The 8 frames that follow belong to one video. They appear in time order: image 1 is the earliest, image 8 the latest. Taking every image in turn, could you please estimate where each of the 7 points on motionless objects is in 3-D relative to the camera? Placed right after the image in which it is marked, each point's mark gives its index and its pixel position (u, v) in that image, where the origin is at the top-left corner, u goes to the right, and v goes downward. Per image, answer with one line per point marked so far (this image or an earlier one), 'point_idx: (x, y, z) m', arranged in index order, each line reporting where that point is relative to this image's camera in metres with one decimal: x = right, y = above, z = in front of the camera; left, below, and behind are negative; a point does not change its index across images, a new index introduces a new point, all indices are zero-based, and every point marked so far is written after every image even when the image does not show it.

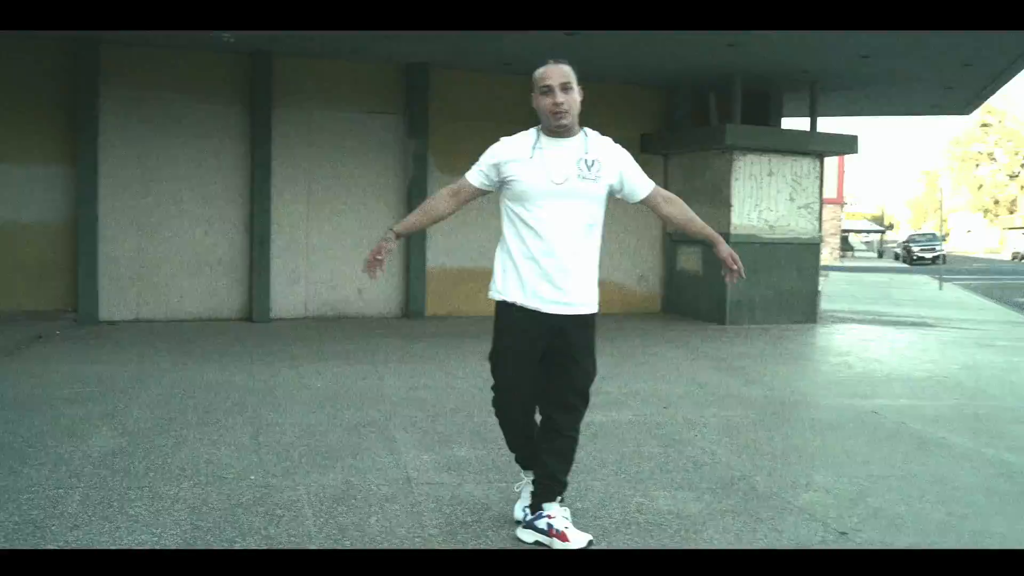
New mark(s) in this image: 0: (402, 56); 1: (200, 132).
0: (-1.1, +2.2, +11.0) m
1: (-2.9, +1.4, +10.8) m
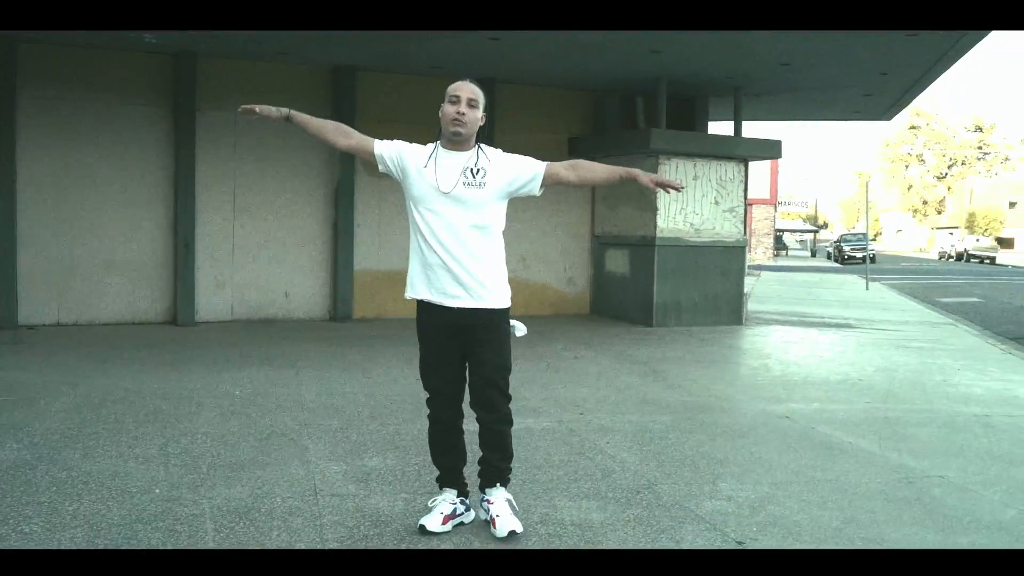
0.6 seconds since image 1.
0: (-1.7, +2.2, +11.0) m
1: (-3.6, +1.4, +10.6) m
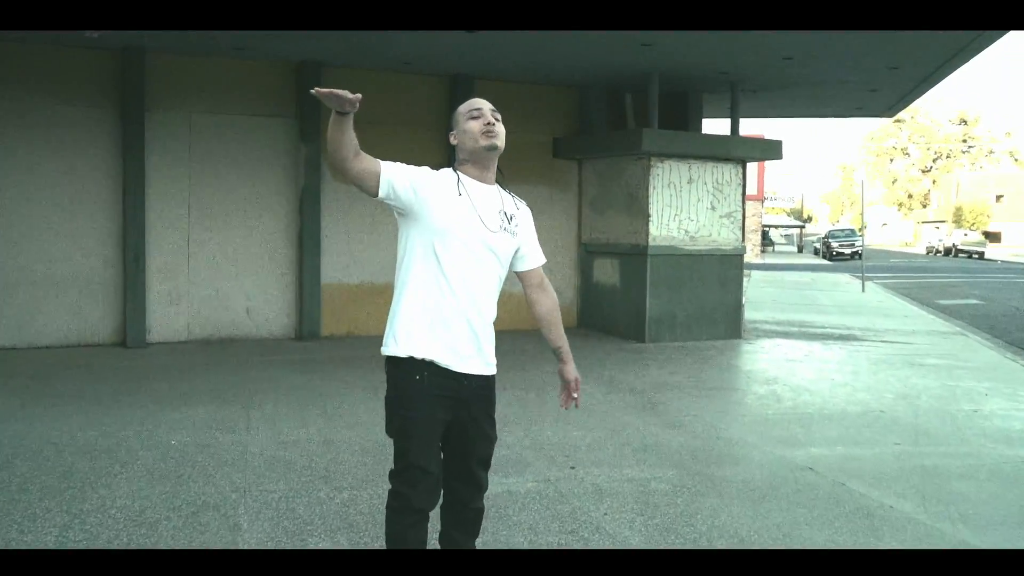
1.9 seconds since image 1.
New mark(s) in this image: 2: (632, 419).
0: (-1.9, +2.0, +10.0) m
1: (-3.8, +1.2, +9.6) m
2: (+0.7, -0.8, +6.7) m
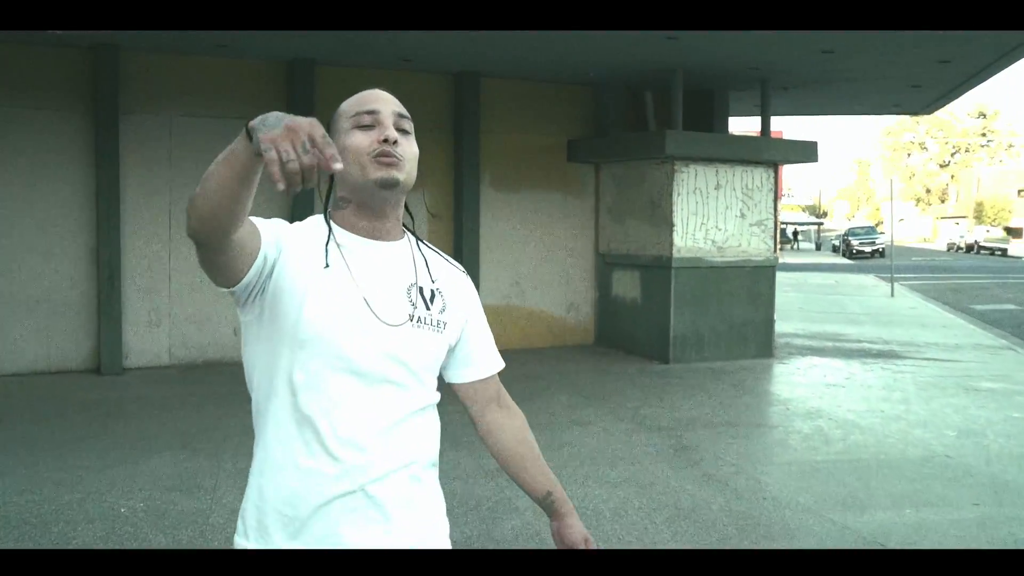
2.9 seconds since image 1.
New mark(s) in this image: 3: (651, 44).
0: (-1.8, +1.9, +9.2) m
1: (-3.7, +1.1, +8.8) m
2: (+0.8, -0.9, +5.8) m
3: (+1.1, +1.9, +8.9) m
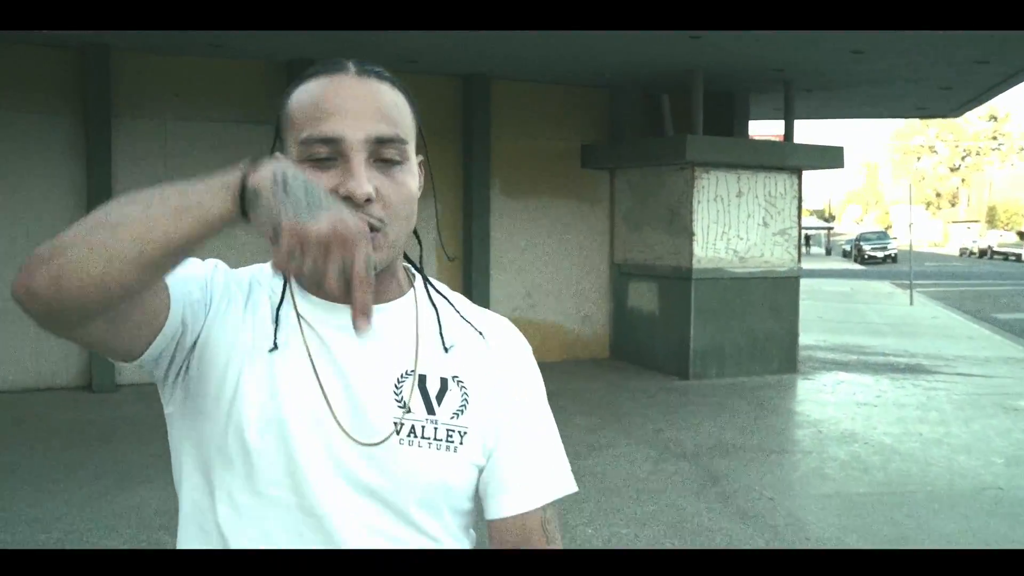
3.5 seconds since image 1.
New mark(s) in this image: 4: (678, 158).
0: (-1.8, +1.8, +8.7) m
1: (-3.6, +1.0, +8.3) m
2: (+0.8, -1.0, +5.3) m
3: (+1.2, +1.8, +8.4) m
4: (+1.3, +1.0, +9.2) m
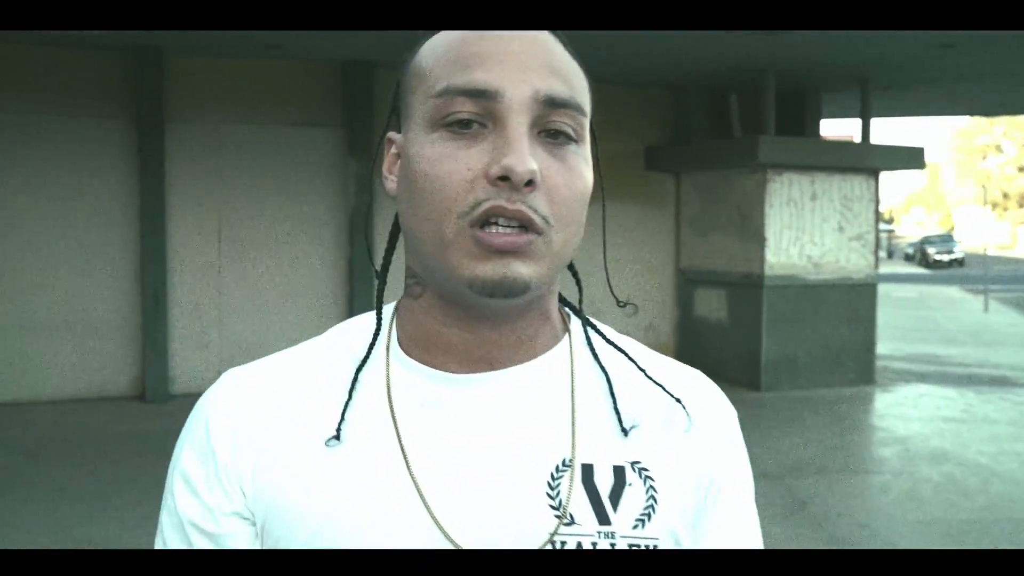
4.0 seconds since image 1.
0: (-1.3, +1.7, +8.4) m
1: (-3.1, +0.9, +8.1) m
2: (+1.1, -1.0, +4.9) m
3: (+1.6, +1.7, +8.0) m
4: (+1.8, +1.0, +8.8) m
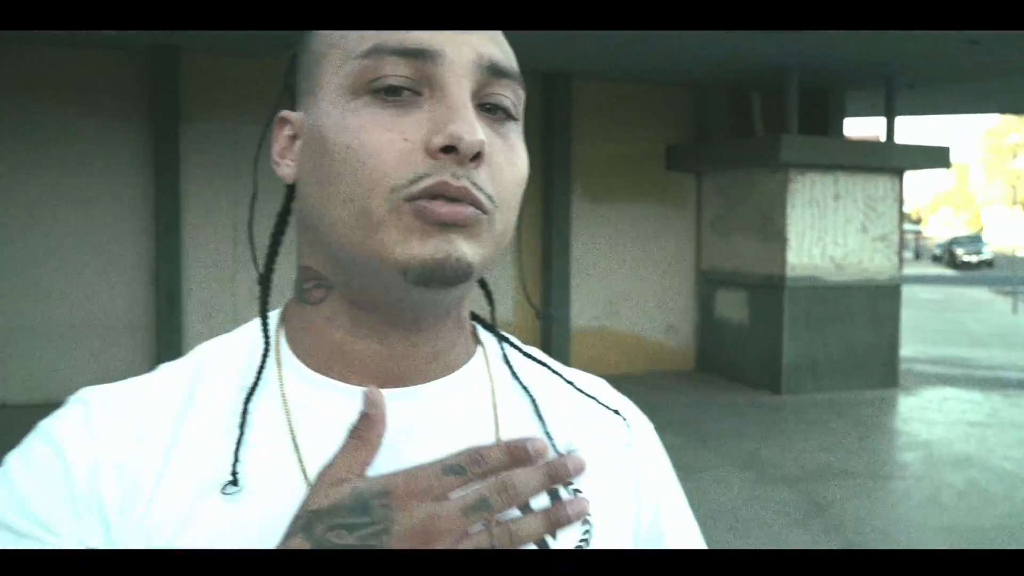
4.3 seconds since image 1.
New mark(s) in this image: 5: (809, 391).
0: (-1.2, +1.7, +8.4) m
1: (-3.0, +0.9, +8.1) m
2: (+1.2, -1.1, +4.8) m
3: (+1.8, +1.7, +7.9) m
4: (+1.9, +1.0, +8.7) m
5: (+2.3, -0.8, +9.0) m
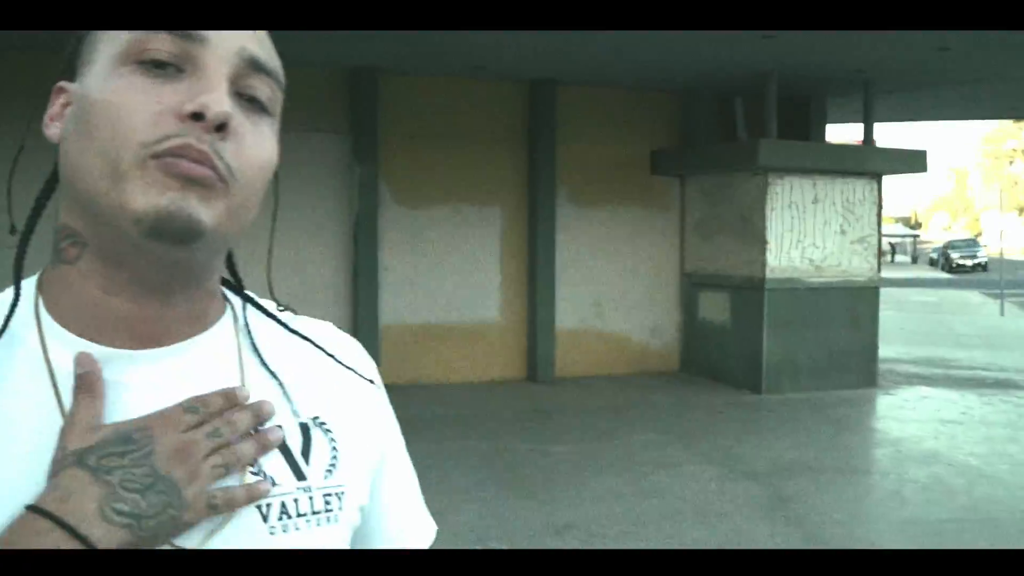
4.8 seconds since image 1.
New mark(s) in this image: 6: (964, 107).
0: (-1.3, +1.7, +8.6) m
1: (-3.1, +0.9, +8.3) m
2: (+1.1, -1.1, +5.0) m
3: (+1.6, +1.7, +8.1) m
4: (+1.8, +1.0, +8.9) m
5: (+2.2, -0.8, +9.2) m
6: (+4.3, +1.7, +11.0) m
